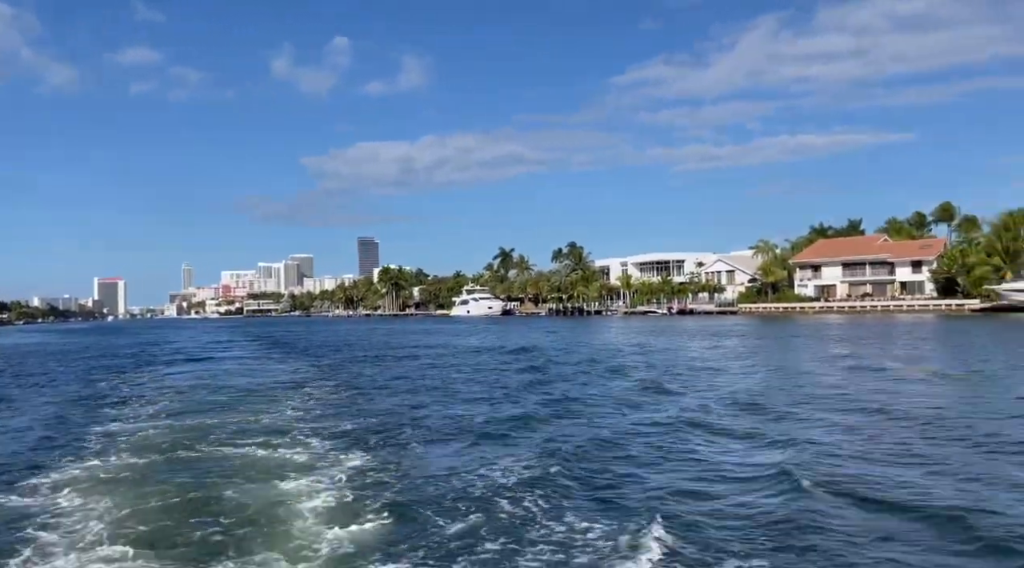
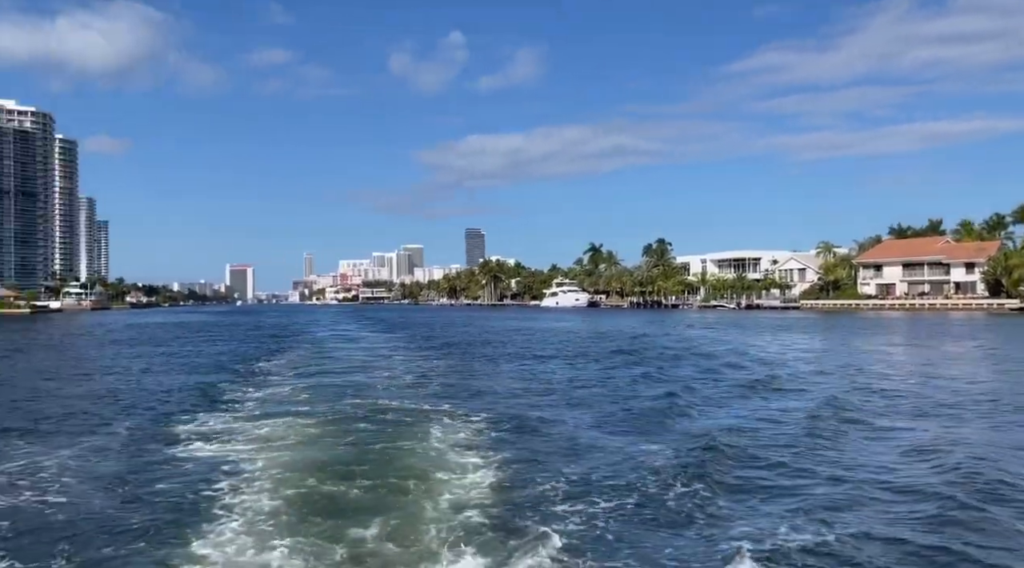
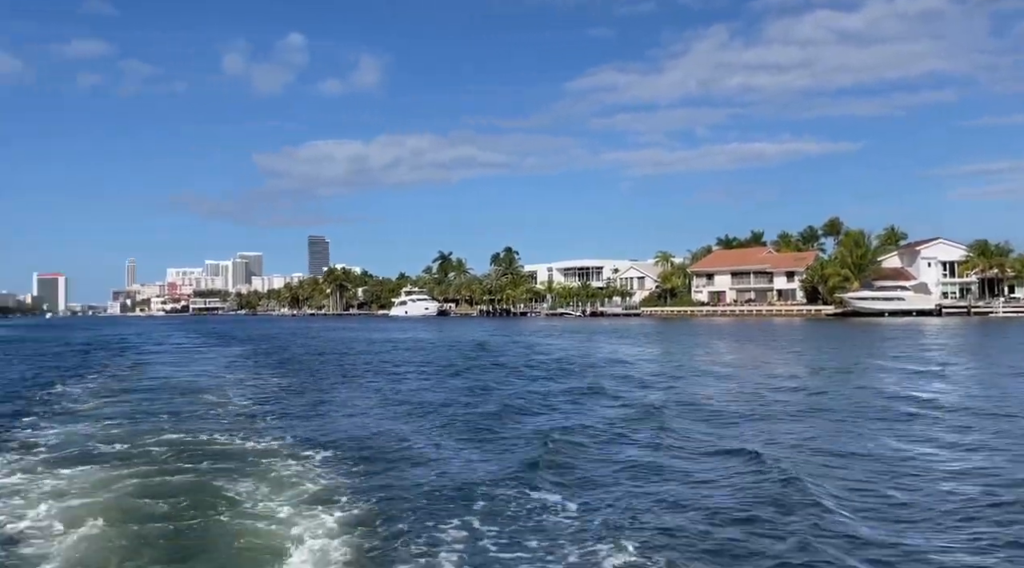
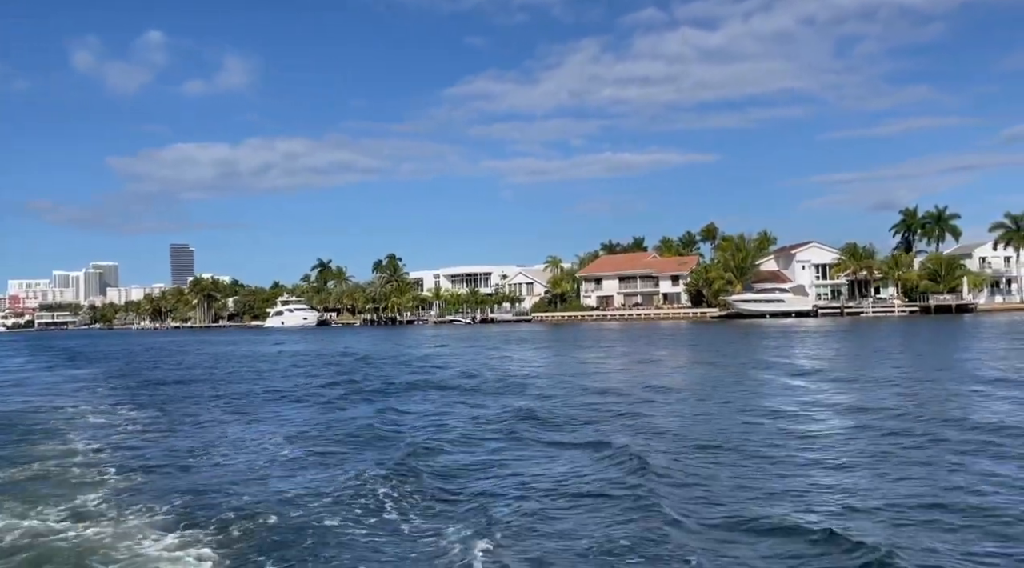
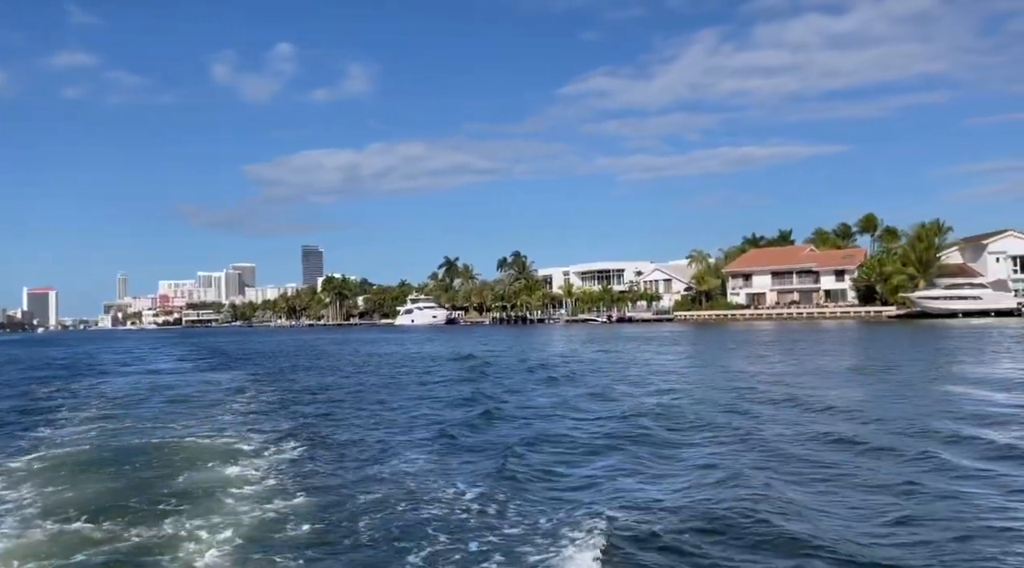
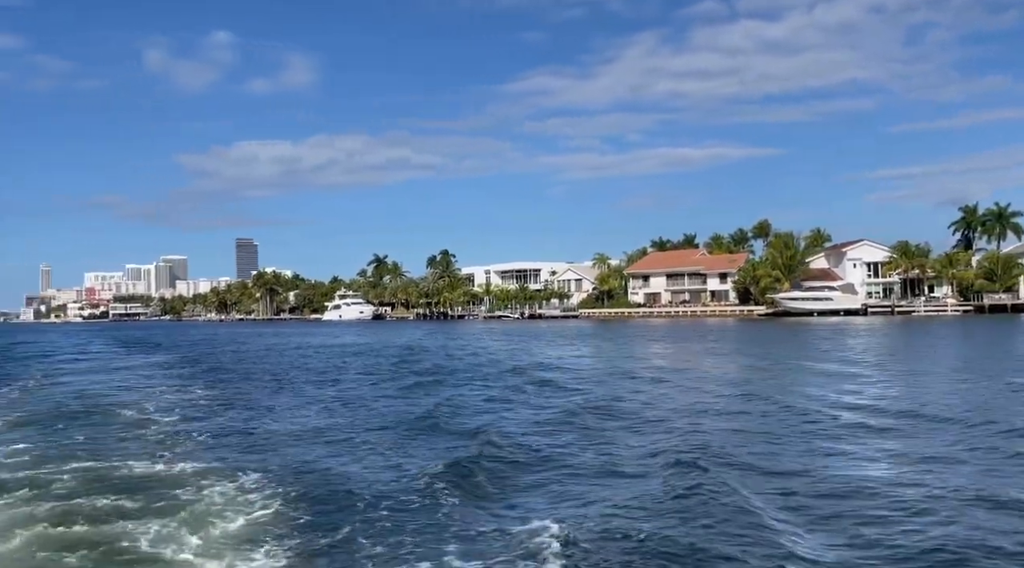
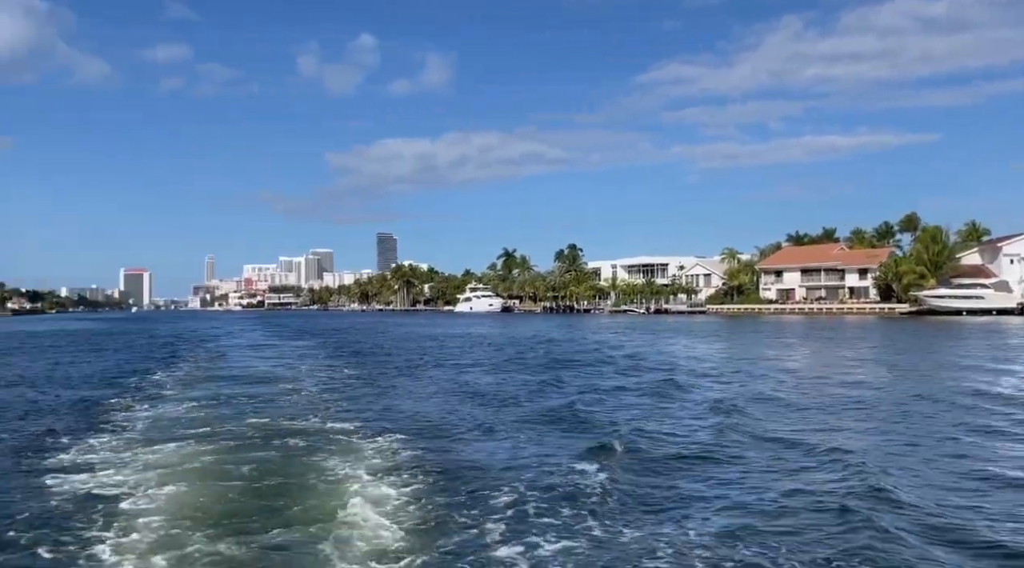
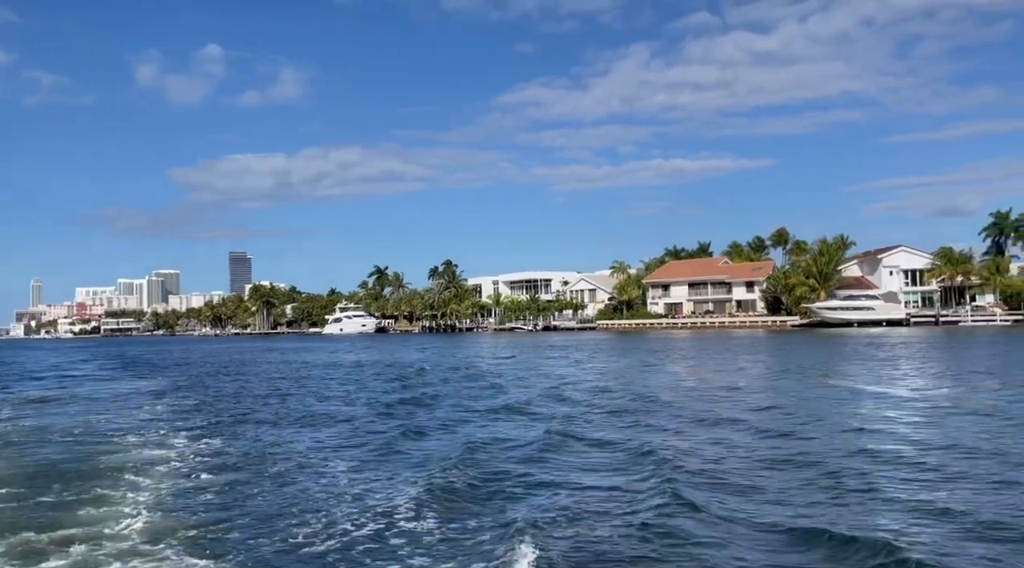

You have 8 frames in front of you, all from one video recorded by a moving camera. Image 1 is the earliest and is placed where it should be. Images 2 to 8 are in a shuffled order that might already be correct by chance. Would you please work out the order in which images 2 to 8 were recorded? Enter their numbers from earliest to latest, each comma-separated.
5, 8, 4, 6, 3, 7, 2
